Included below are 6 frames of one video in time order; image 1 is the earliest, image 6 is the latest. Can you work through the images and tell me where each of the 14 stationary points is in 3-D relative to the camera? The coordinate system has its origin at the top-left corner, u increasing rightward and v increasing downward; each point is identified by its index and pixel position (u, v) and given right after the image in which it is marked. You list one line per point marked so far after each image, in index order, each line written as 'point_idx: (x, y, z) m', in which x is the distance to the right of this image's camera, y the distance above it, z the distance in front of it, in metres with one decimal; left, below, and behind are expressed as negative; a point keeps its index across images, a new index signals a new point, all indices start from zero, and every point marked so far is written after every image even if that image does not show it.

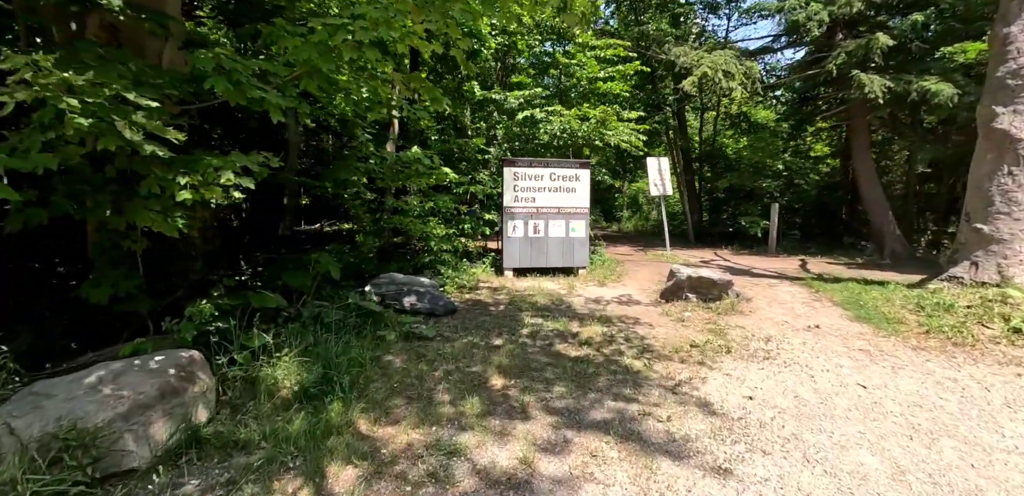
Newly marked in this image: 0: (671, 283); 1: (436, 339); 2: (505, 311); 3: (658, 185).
0: (+2.0, -0.4, +6.8) m
1: (-0.7, -0.9, +5.0) m
2: (-0.1, -0.7, +6.3) m
3: (+3.2, +1.4, +11.7) m
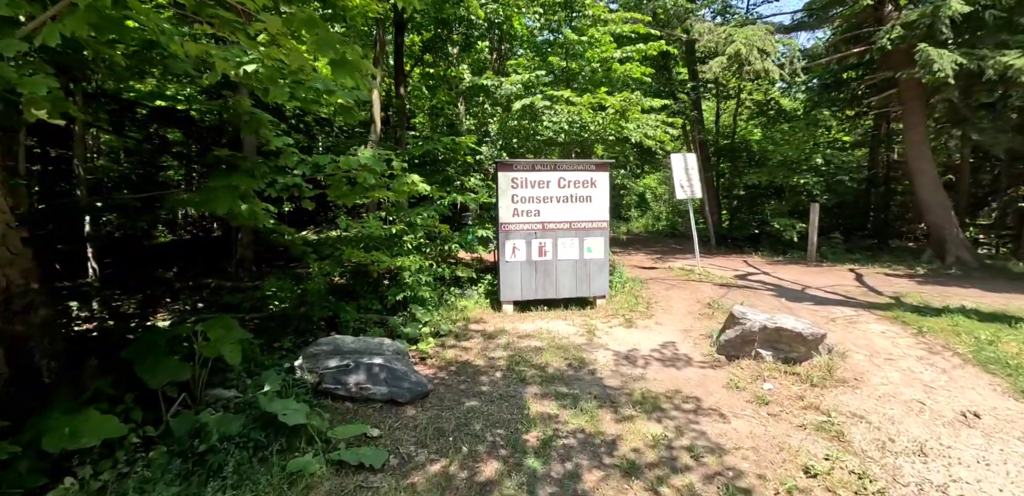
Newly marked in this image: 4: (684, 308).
0: (+2.0, -0.8, +4.9) m
1: (-0.7, -1.3, +3.1) m
2: (-0.1, -1.1, +4.4) m
3: (+3.1, +1.1, +9.7) m
4: (+2.2, -0.8, +7.0) m
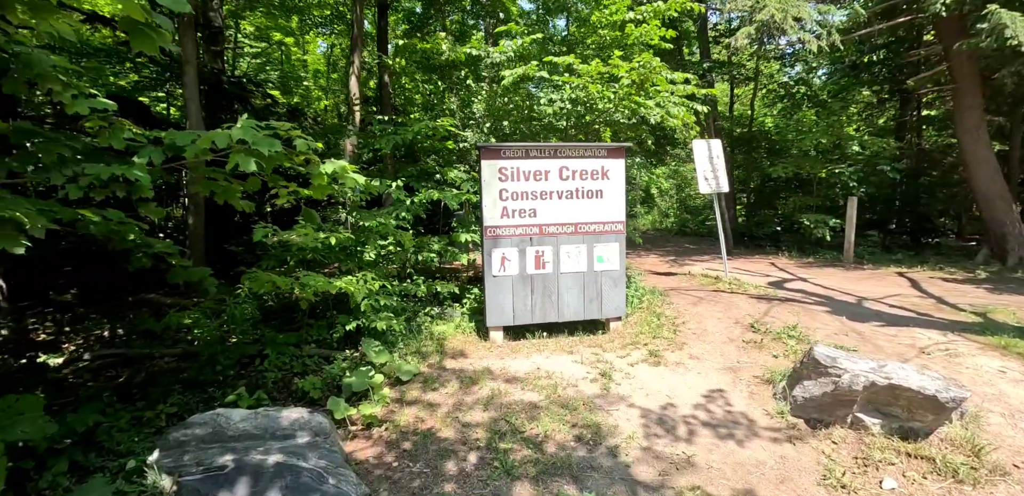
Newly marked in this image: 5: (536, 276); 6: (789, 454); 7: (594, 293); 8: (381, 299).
0: (+1.9, -0.9, +3.3) m
1: (-0.8, -1.4, +1.6) m
2: (-0.2, -1.2, +2.8) m
3: (+3.0, +1.0, +8.2) m
4: (+2.1, -0.9, +5.5) m
5: (+0.2, -0.3, +5.2) m
6: (+1.6, -1.2, +3.1) m
7: (+0.8, -0.5, +5.4) m
8: (-1.2, -0.5, +4.8) m
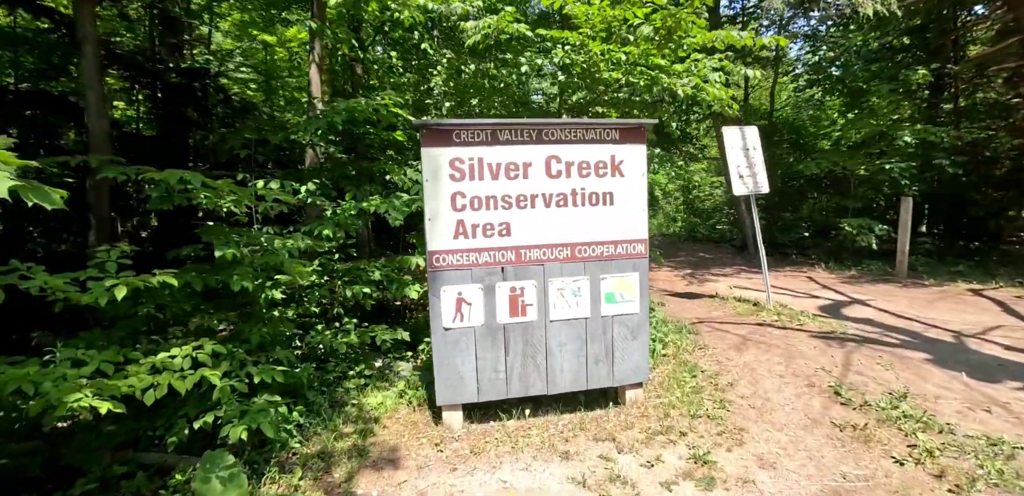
0: (+1.7, -1.1, +1.5) m
1: (-1.0, -1.6, -0.3) m
2: (-0.4, -1.5, +1.0) m
3: (+2.8, +0.8, +6.4) m
4: (+1.9, -1.1, +3.6) m
5: (0.0, -0.5, +3.4) m
6: (+1.4, -1.4, +1.2) m
7: (+0.6, -0.7, +3.5) m
8: (-1.4, -0.7, +3.0) m
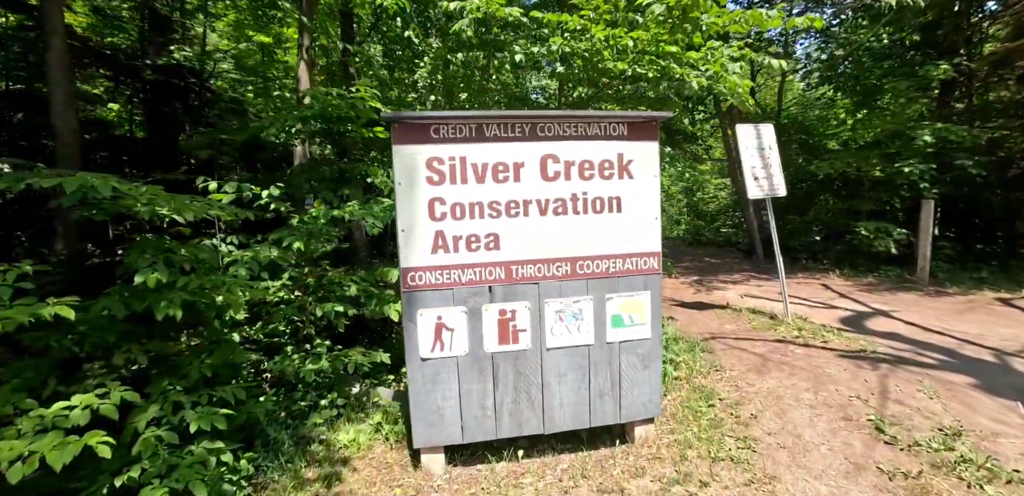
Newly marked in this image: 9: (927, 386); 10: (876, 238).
0: (+1.6, -1.1, +1.0) m
1: (-1.1, -1.7, -0.8) m
2: (-0.5, -1.5, +0.5) m
3: (+2.7, +0.8, +5.9) m
4: (+1.8, -1.2, +3.1) m
5: (-0.1, -0.6, +2.9) m
6: (+1.3, -1.5, +0.7) m
7: (+0.5, -0.7, +3.0) m
8: (-1.5, -0.8, +2.5) m
9: (+3.0, -1.0, +3.9) m
10: (+6.4, +0.2, +9.4) m
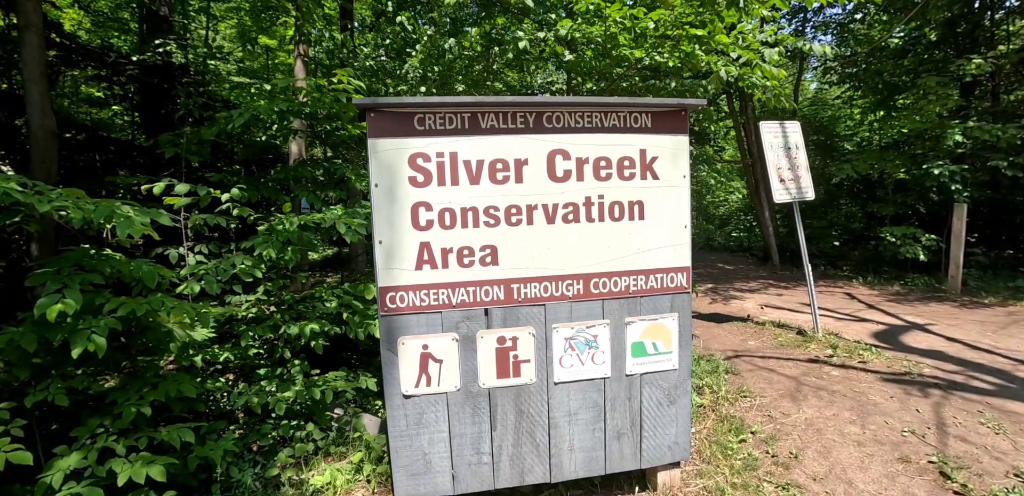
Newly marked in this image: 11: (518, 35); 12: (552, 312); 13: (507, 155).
0: (+1.6, -1.2, +0.5) m
1: (-1.1, -1.7, -1.2) m
2: (-0.5, -1.6, 0.0) m
3: (+2.7, +0.7, +5.4) m
4: (+1.9, -1.2, +2.6) m
5: (-0.1, -0.6, +2.4) m
6: (+1.3, -1.5, +0.2) m
7: (+0.5, -0.8, +2.5) m
8: (-1.5, -0.8, +2.0) m
9: (+3.1, -1.1, +3.4) m
10: (+6.5, +0.1, +8.9) m
11: (+0.1, +1.7, +4.3) m
12: (+0.2, -0.3, +2.4) m
13: (0.0, +0.4, +2.3) m
